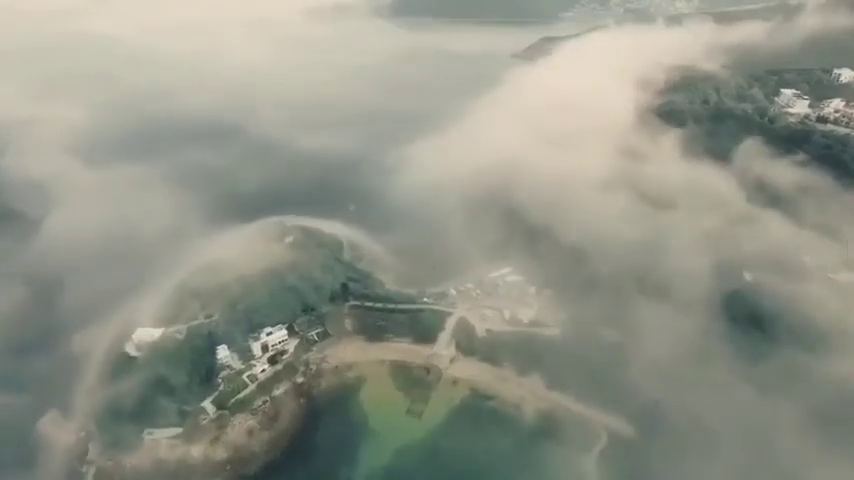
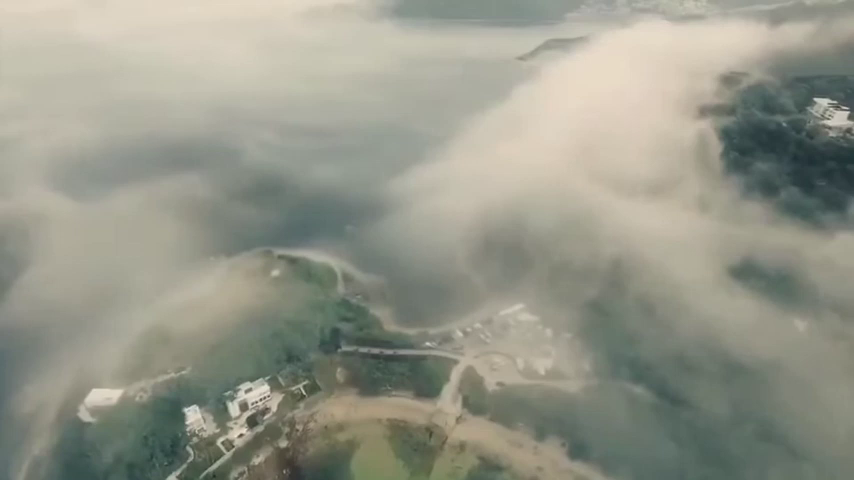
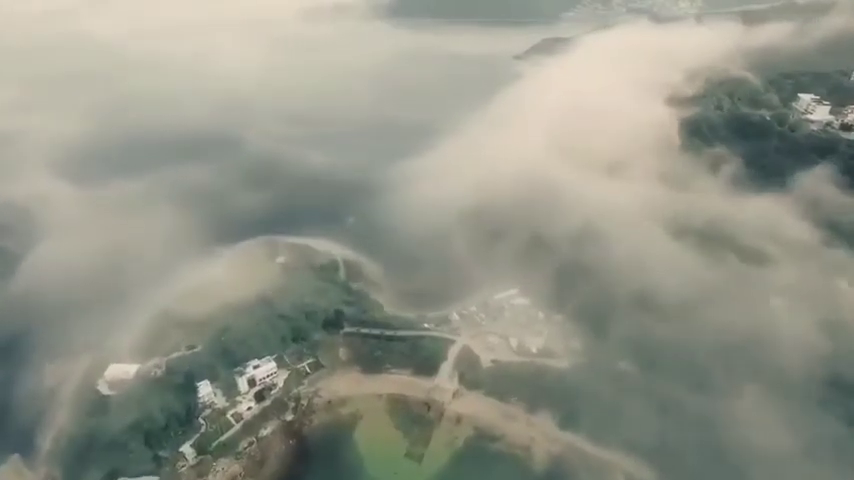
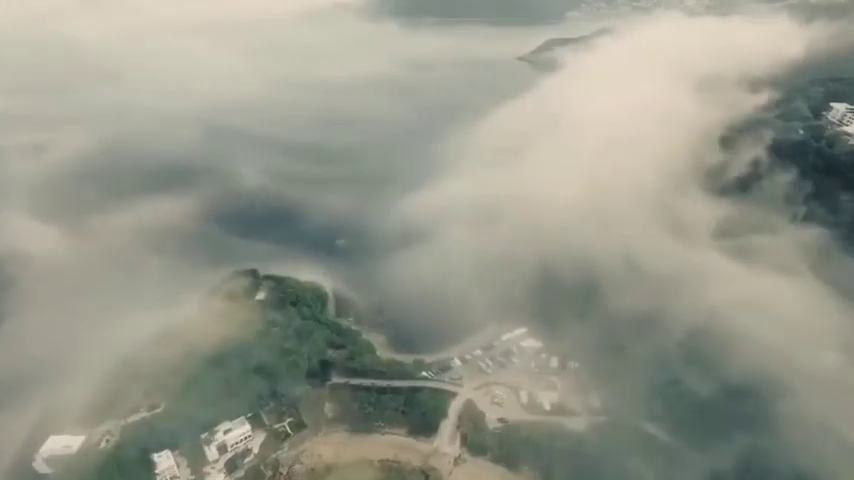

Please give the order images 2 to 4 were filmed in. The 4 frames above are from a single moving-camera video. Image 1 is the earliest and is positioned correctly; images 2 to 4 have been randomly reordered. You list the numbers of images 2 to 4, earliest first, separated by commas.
3, 2, 4
